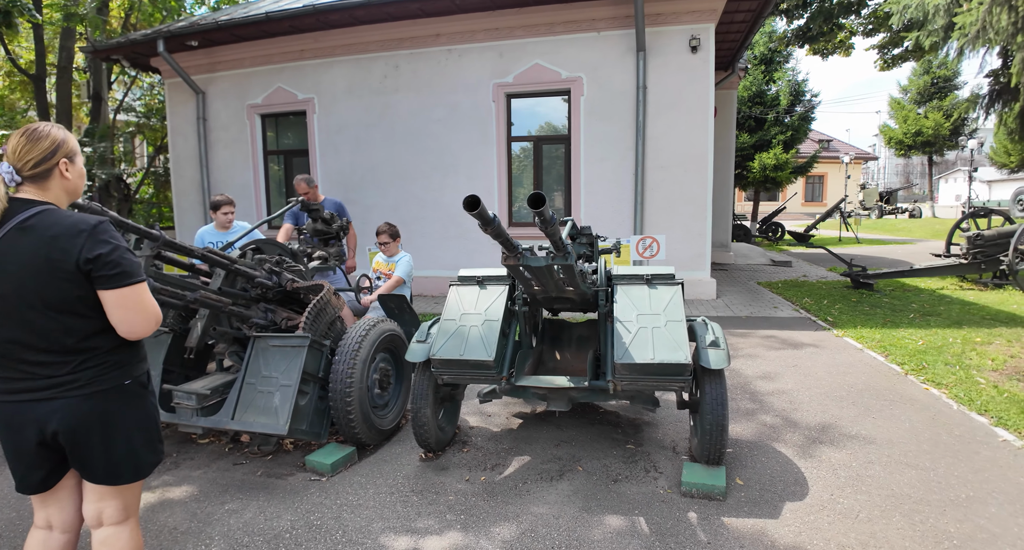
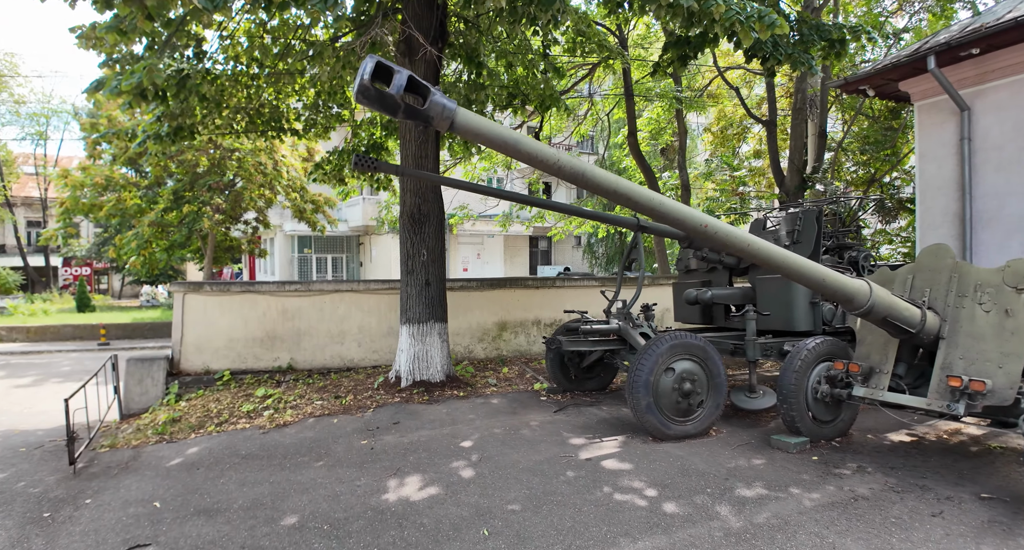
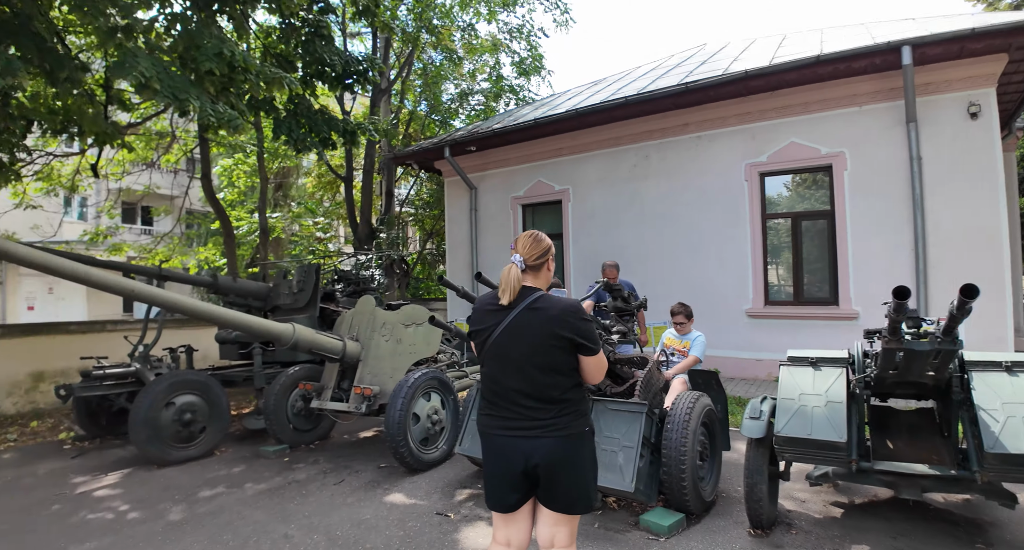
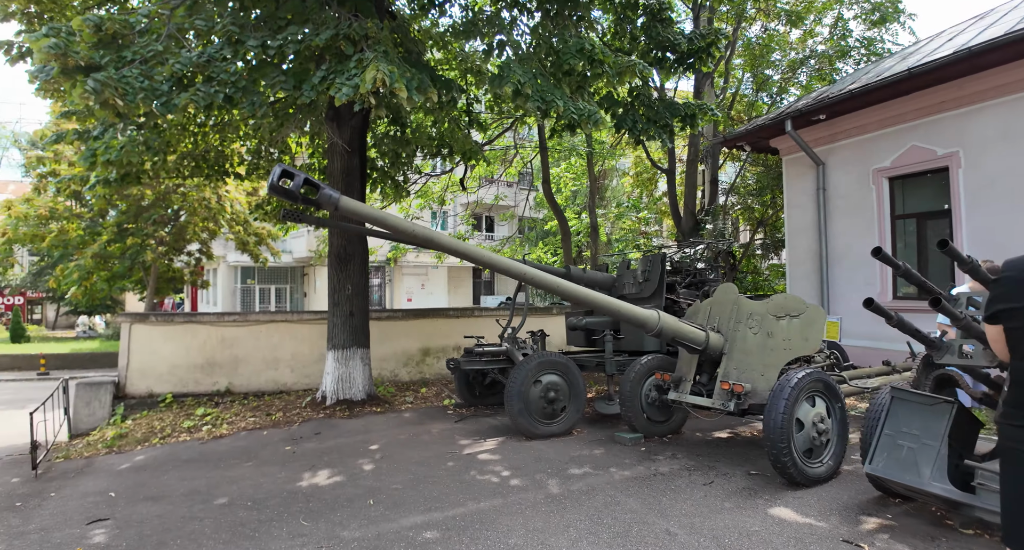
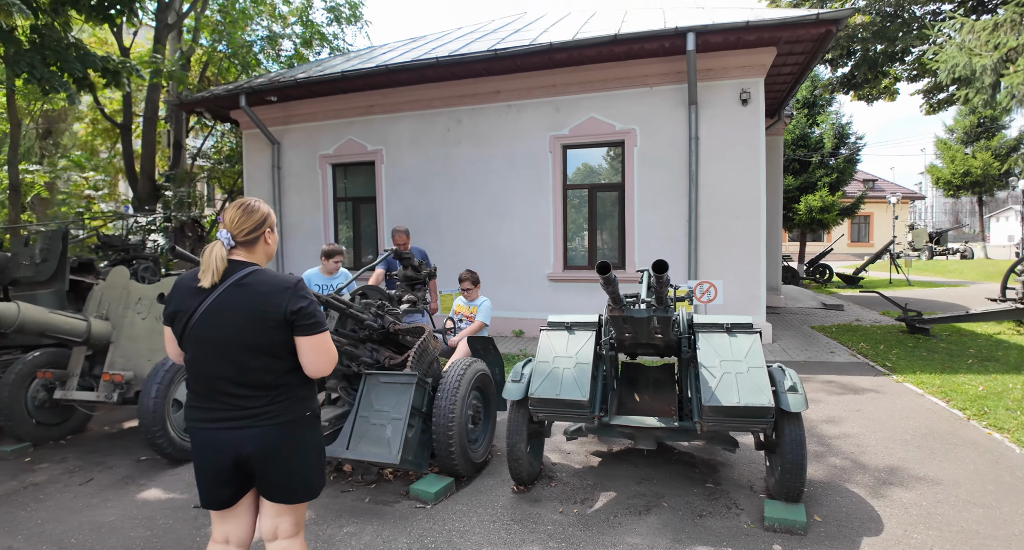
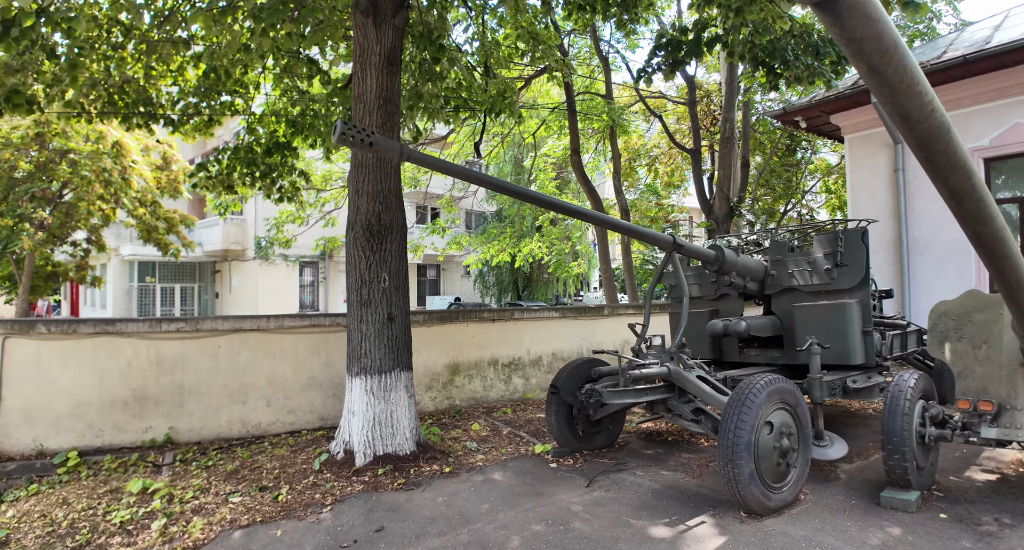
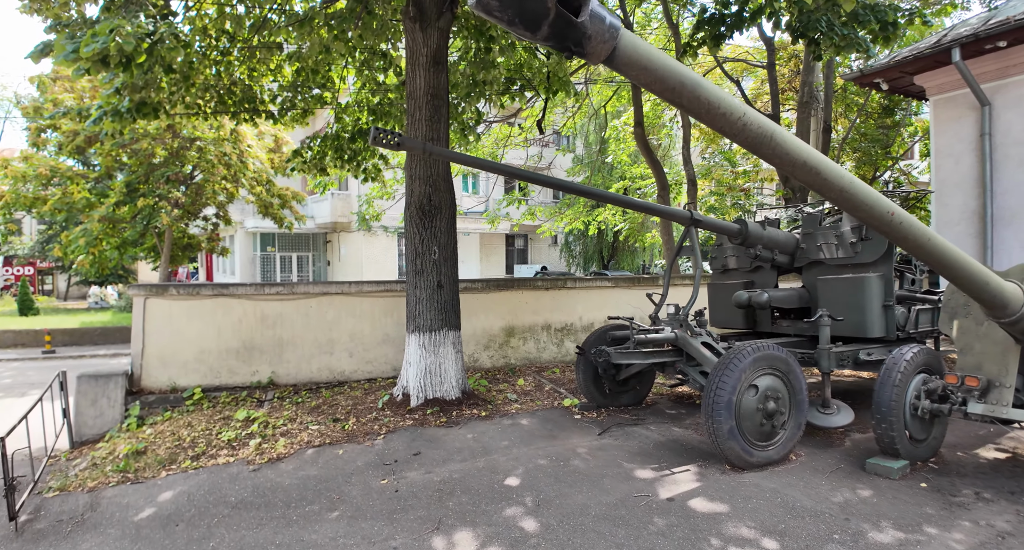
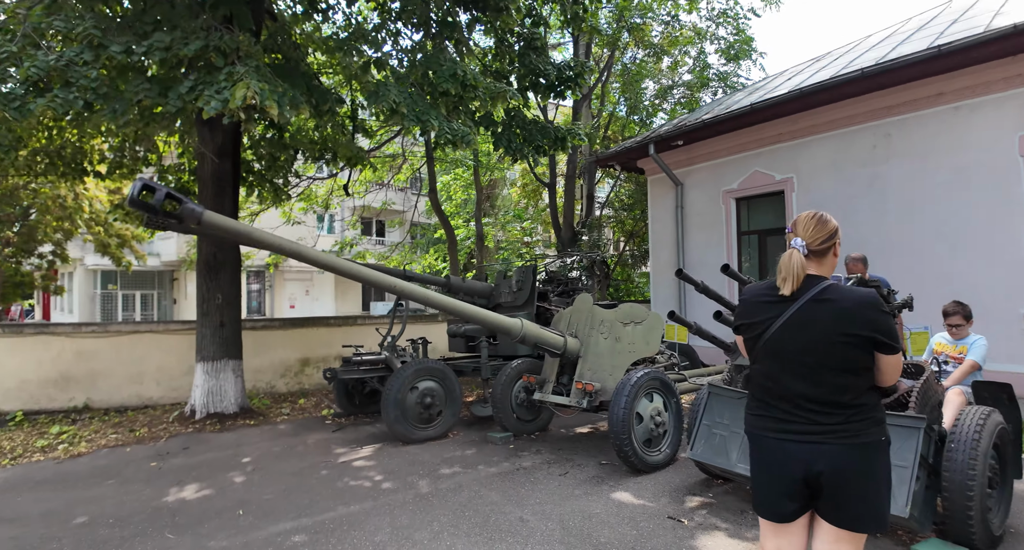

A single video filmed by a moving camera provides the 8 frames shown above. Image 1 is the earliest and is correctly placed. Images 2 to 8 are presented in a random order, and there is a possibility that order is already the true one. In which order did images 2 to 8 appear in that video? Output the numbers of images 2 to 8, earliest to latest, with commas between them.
5, 3, 8, 4, 2, 7, 6
